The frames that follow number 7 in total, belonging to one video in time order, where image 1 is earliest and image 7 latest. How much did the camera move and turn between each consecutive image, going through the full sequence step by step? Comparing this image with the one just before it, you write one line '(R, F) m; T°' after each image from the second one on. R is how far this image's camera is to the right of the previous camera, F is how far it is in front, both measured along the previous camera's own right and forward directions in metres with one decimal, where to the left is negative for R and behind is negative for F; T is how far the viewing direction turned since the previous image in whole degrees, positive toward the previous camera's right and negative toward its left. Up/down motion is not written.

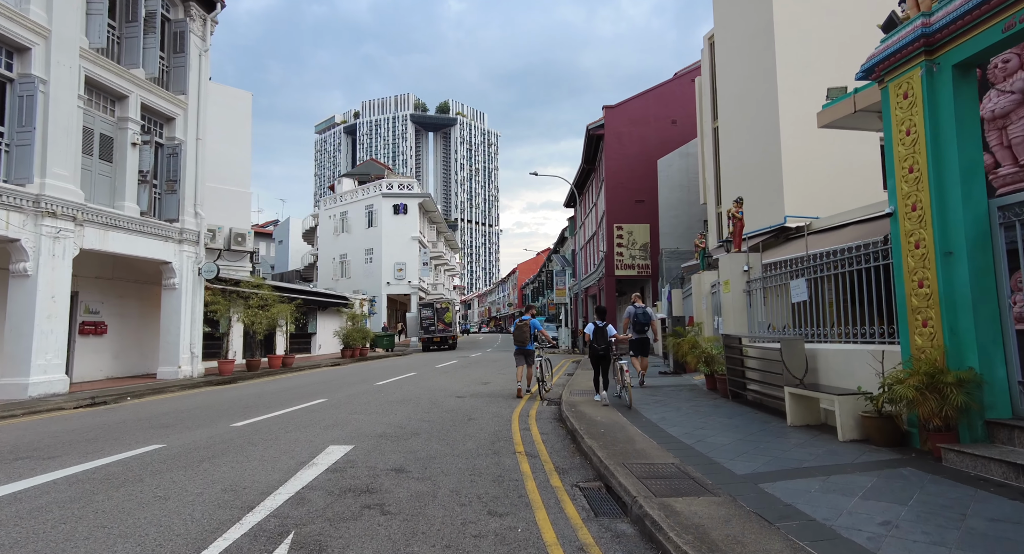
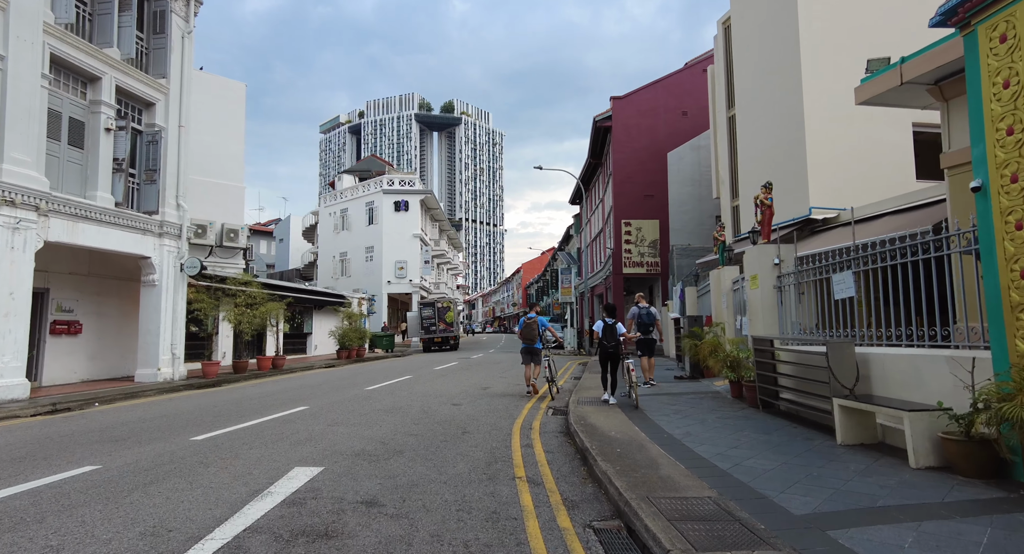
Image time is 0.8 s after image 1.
(+0.1, +1.1) m; 0°
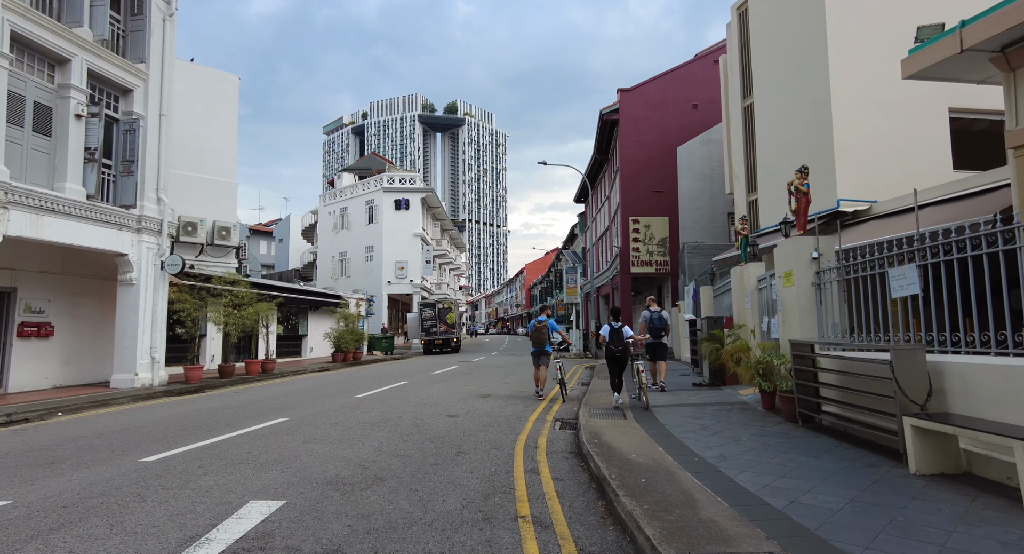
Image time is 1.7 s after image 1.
(0.0, +1.0) m; 0°
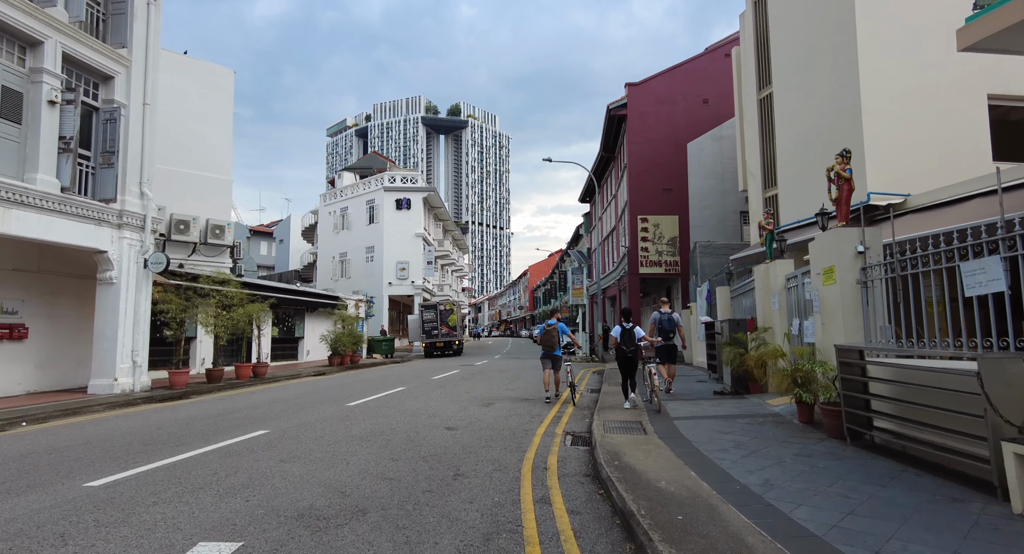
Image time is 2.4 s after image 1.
(0.0, +0.9) m; 0°
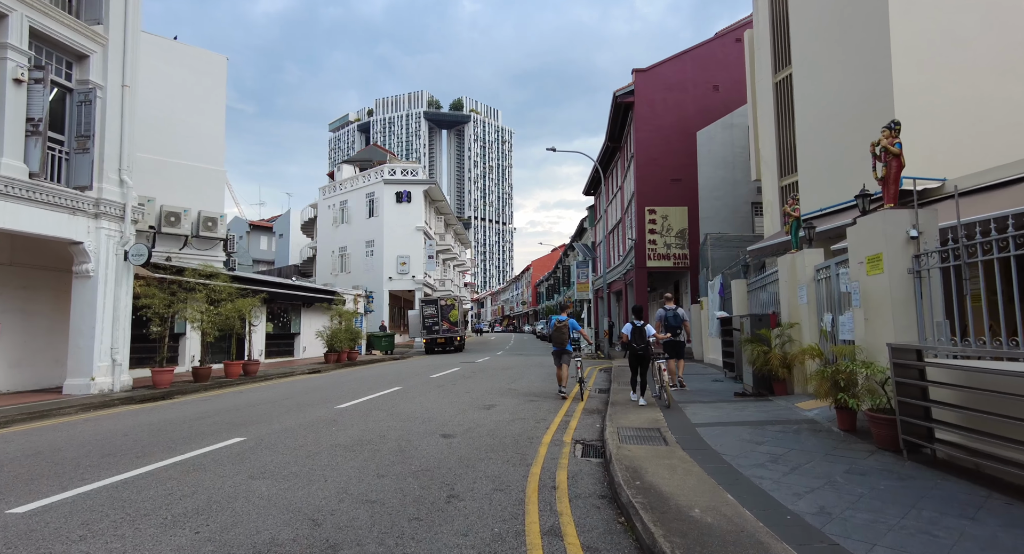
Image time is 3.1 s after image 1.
(0.0, +0.8) m; 0°
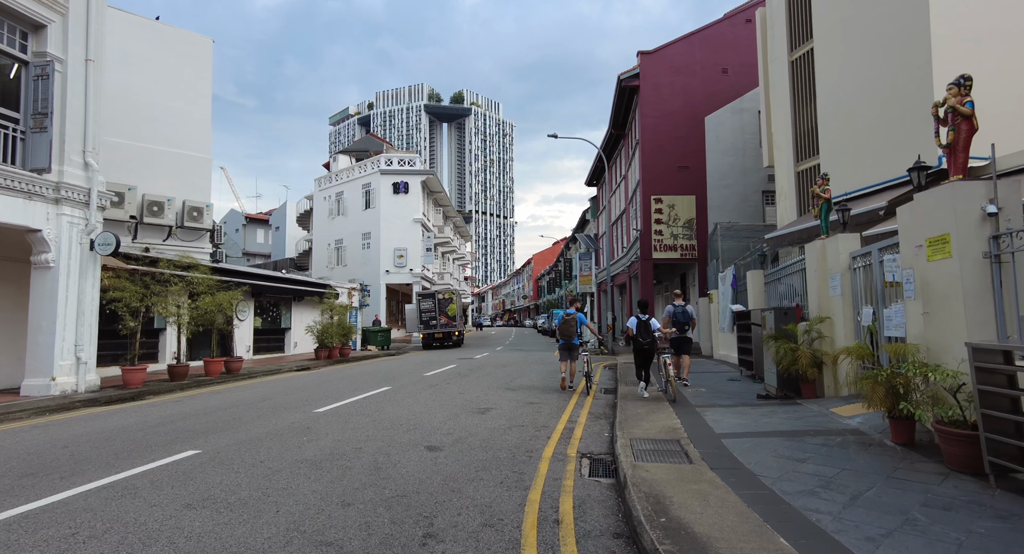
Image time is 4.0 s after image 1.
(+0.1, +1.0) m; 0°
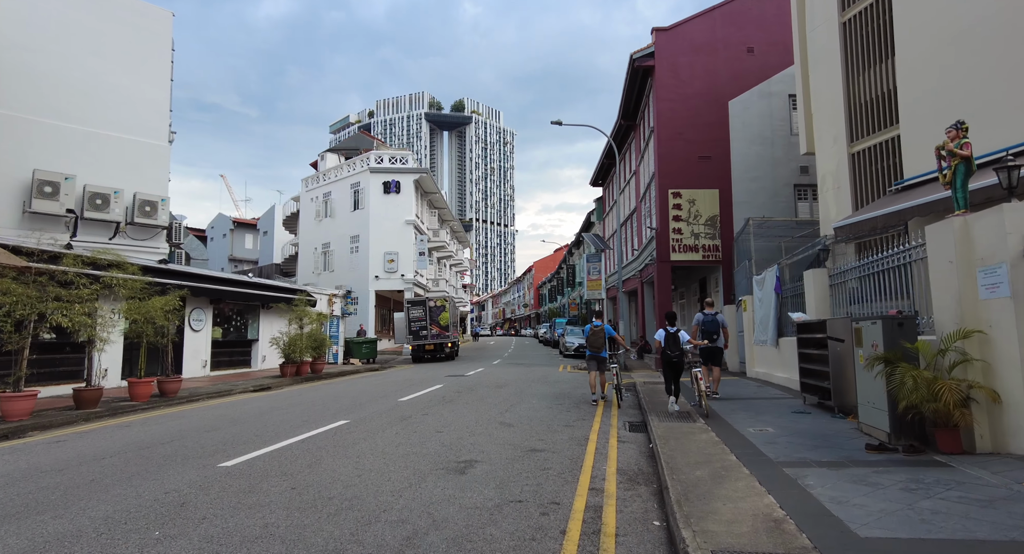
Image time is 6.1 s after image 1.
(+0.1, +2.8) m; 0°
